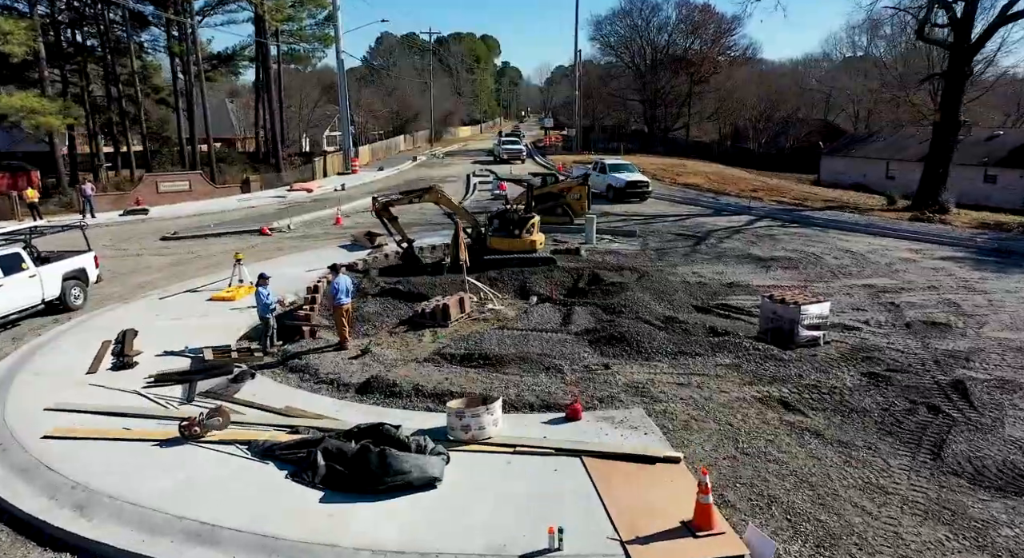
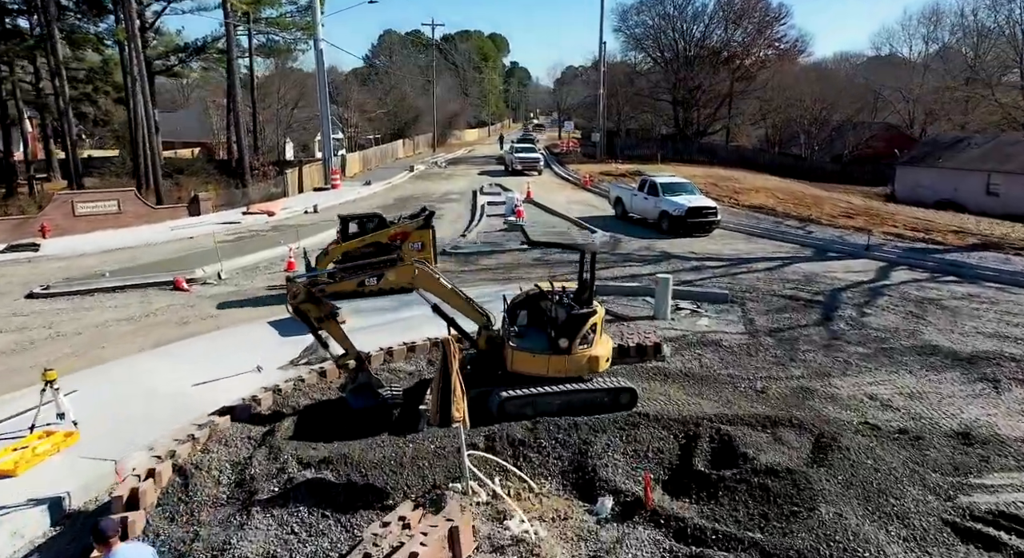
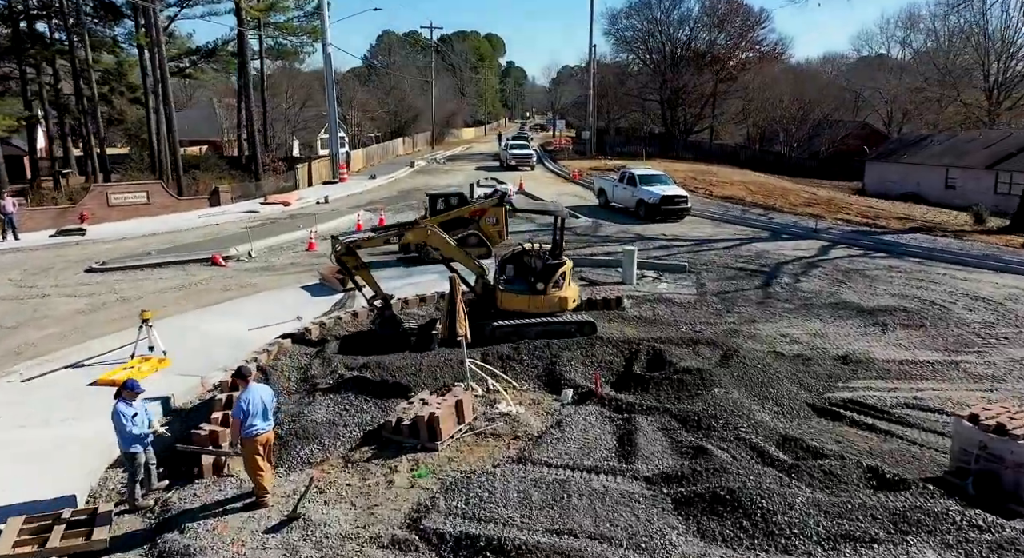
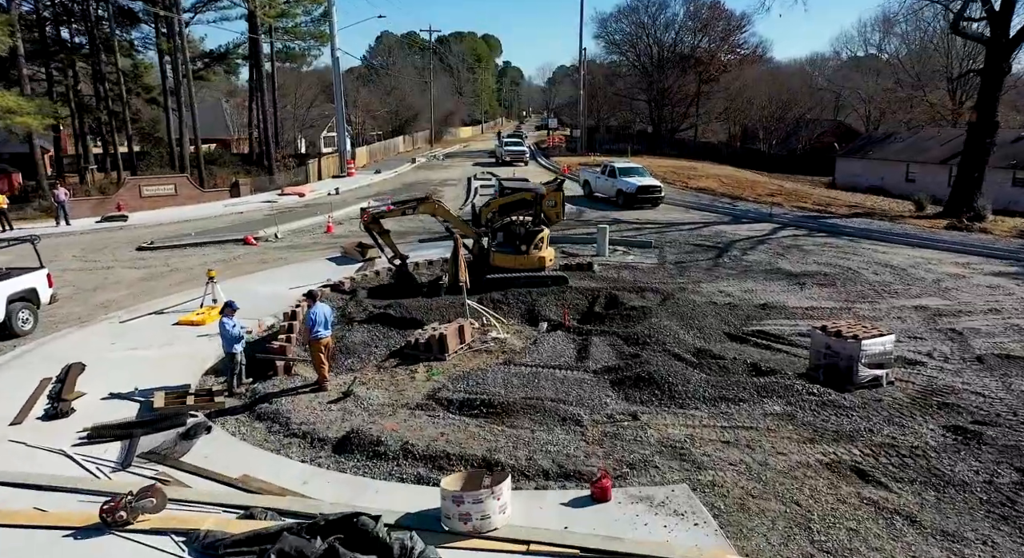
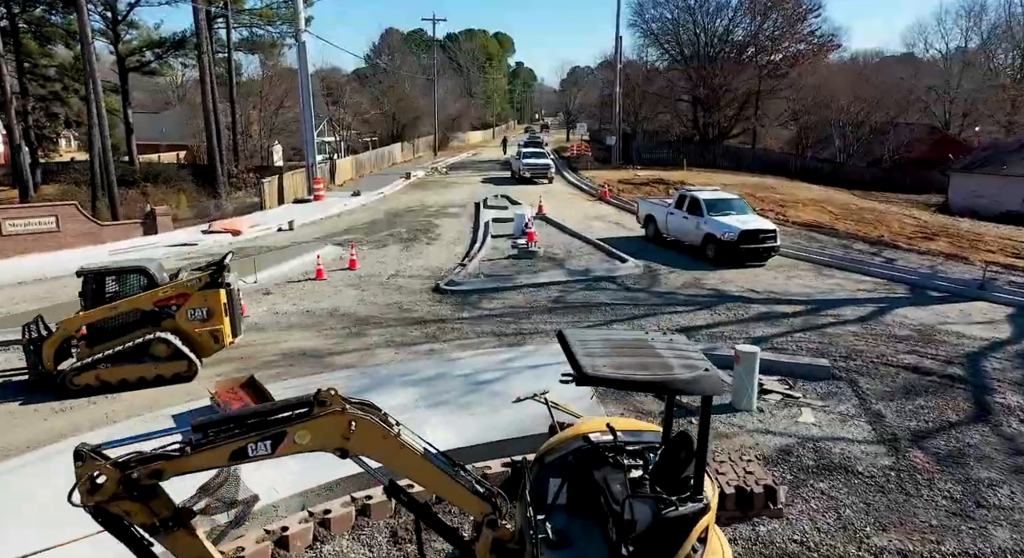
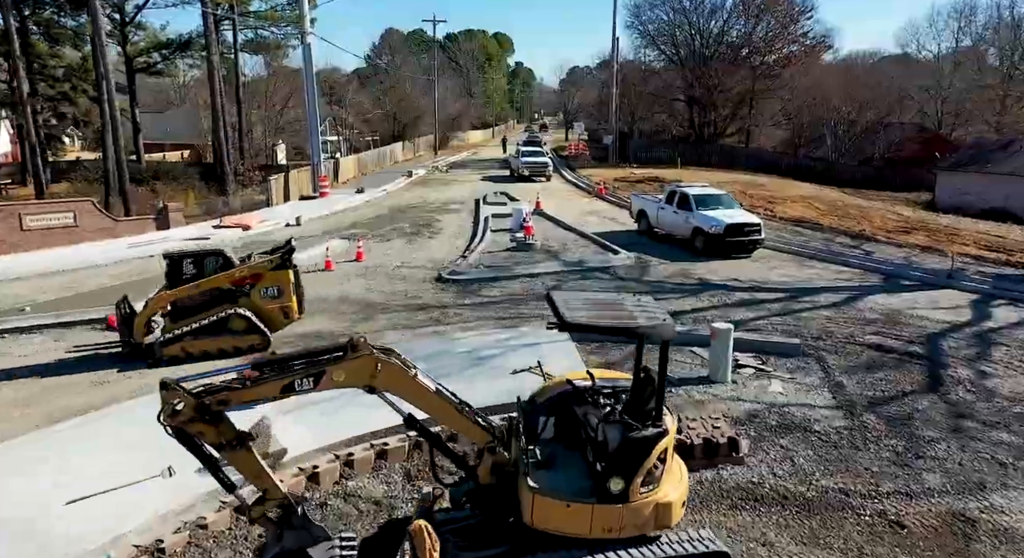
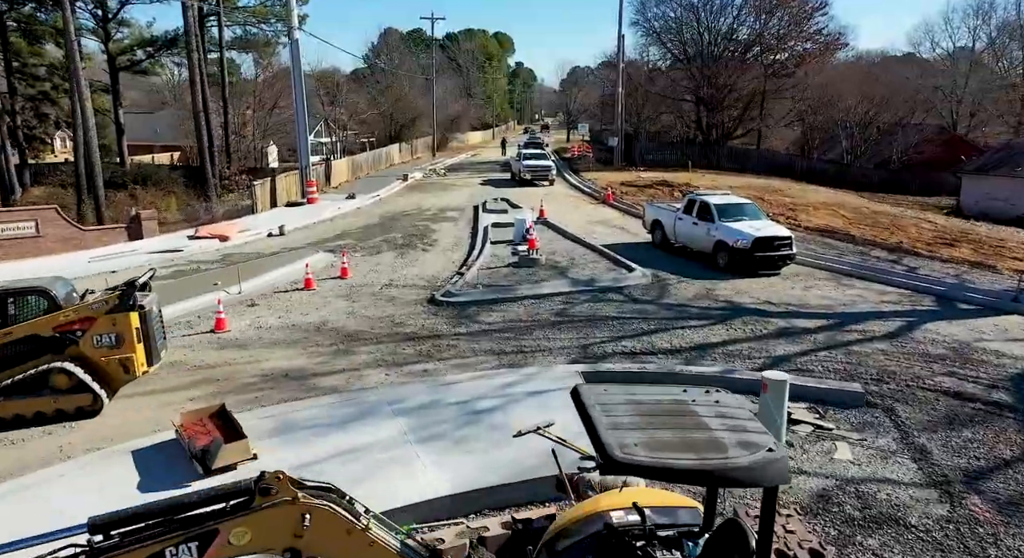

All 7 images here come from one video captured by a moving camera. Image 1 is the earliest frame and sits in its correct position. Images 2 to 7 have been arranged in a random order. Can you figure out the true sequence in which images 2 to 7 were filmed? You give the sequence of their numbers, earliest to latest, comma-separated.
4, 3, 2, 6, 5, 7
